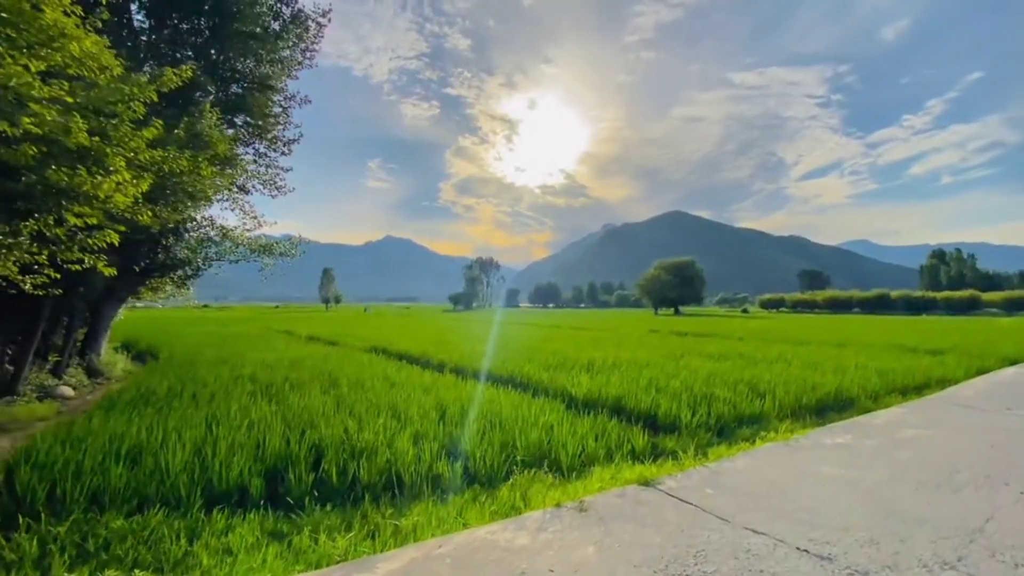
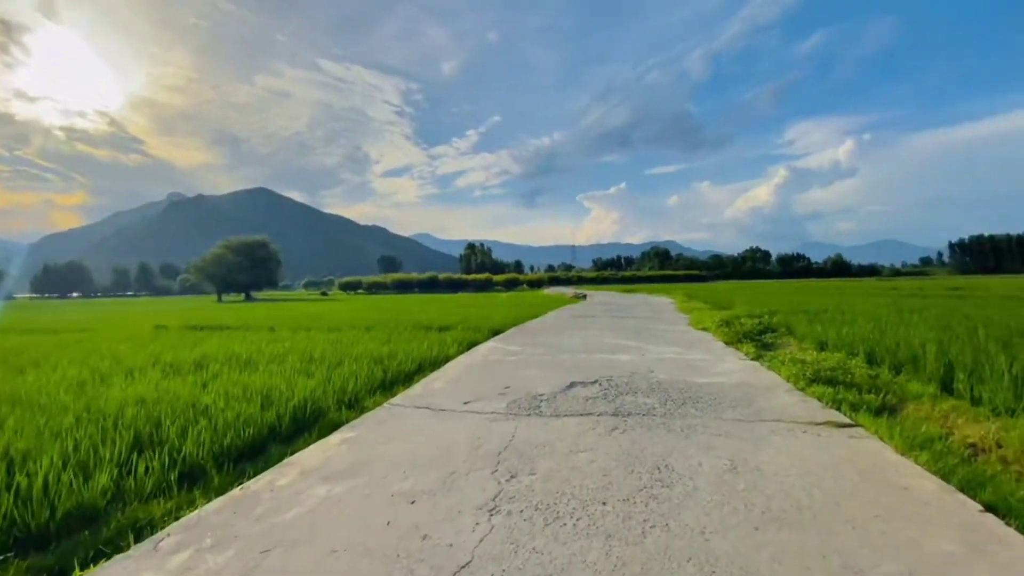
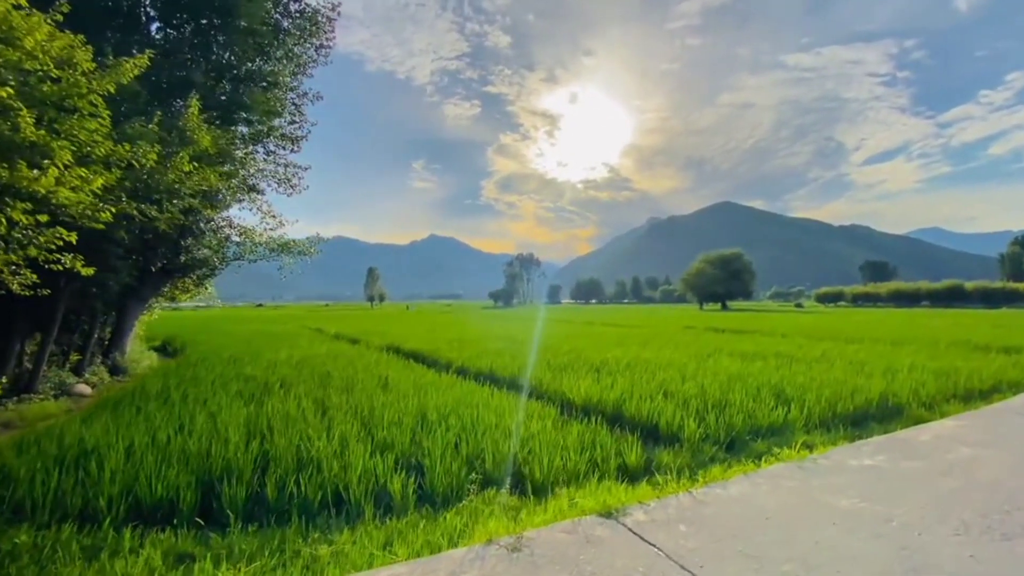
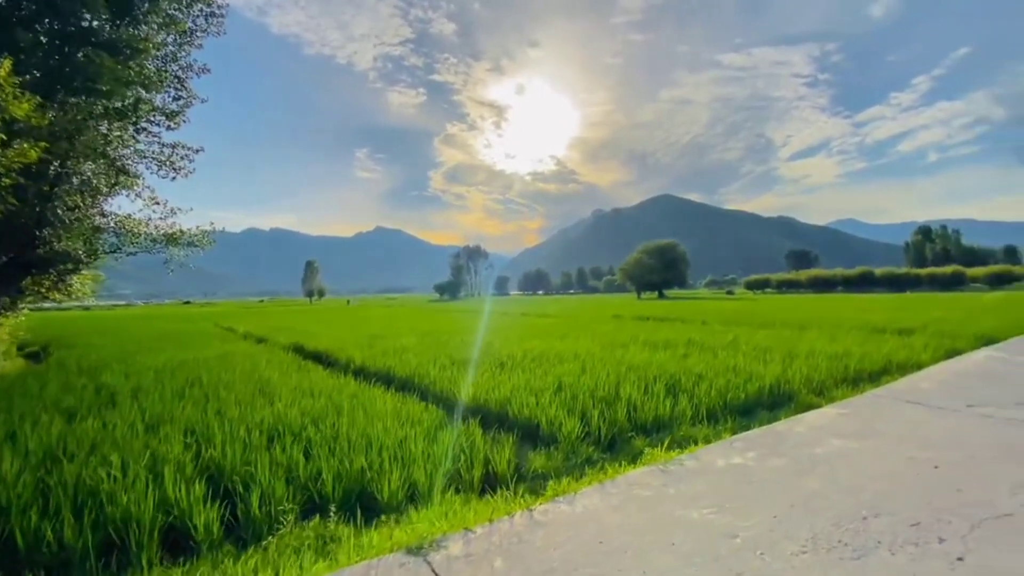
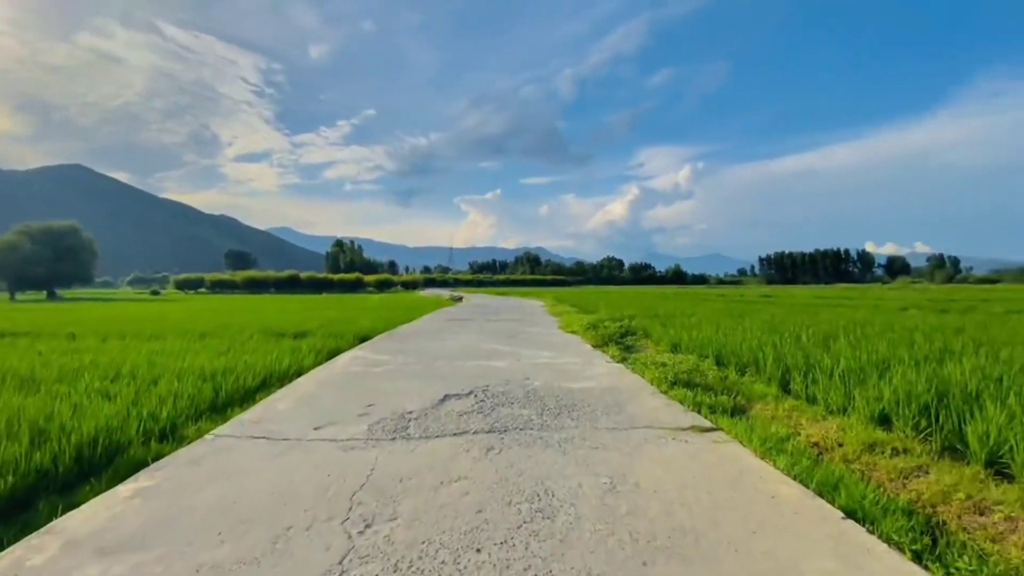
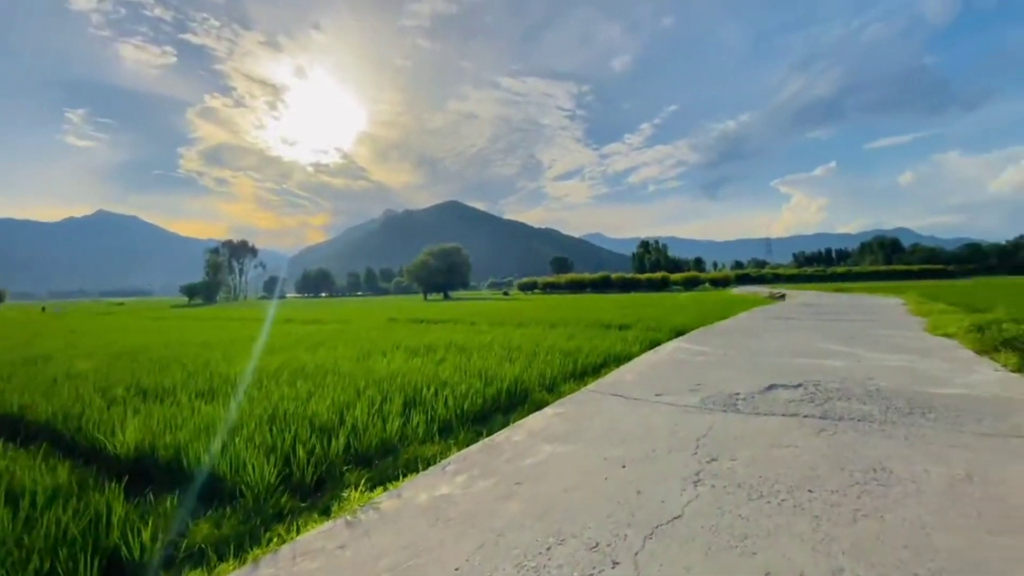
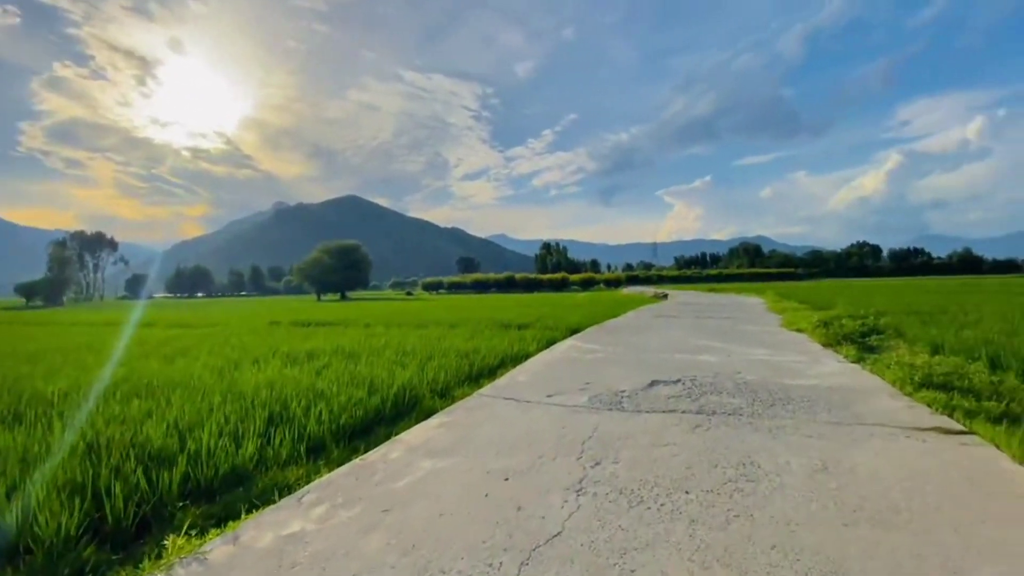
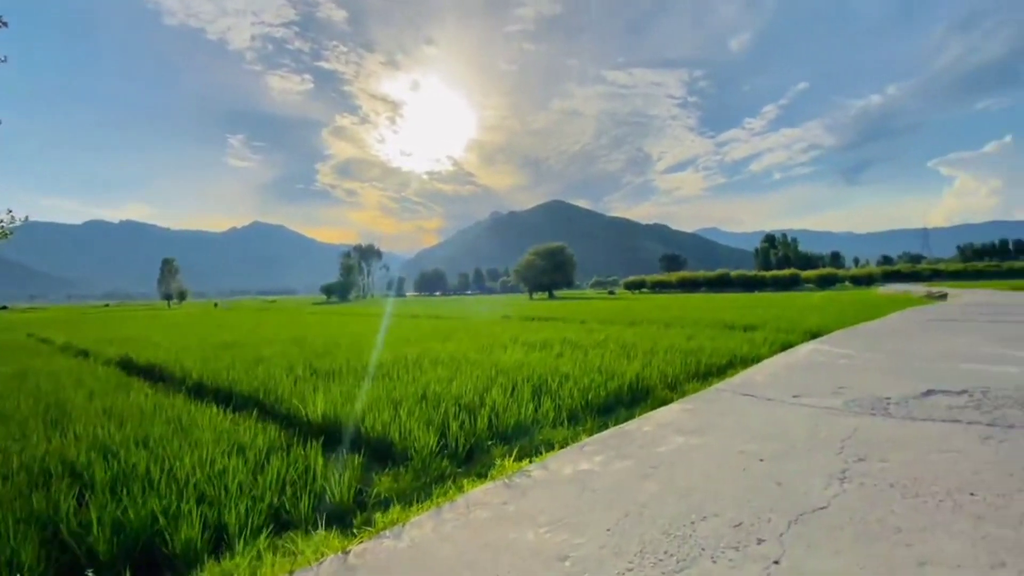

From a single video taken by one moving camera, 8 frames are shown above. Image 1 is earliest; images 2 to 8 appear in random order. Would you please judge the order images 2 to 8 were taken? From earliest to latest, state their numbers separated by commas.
3, 4, 8, 6, 7, 2, 5
